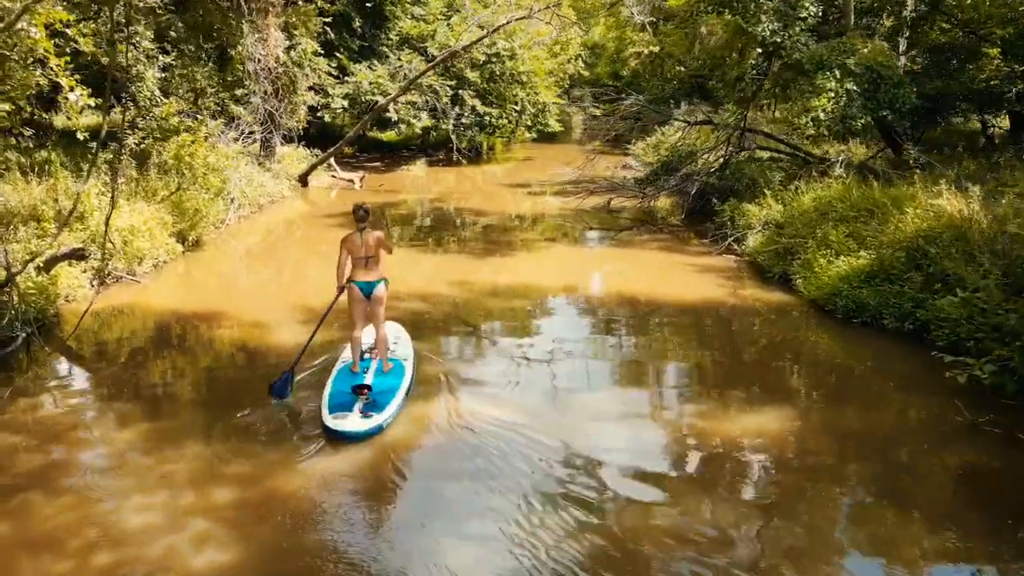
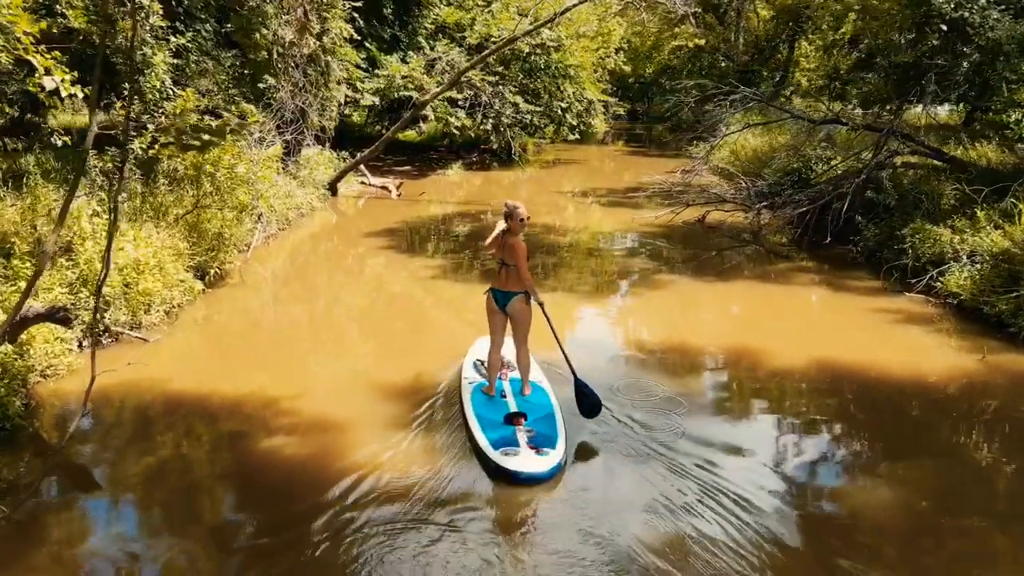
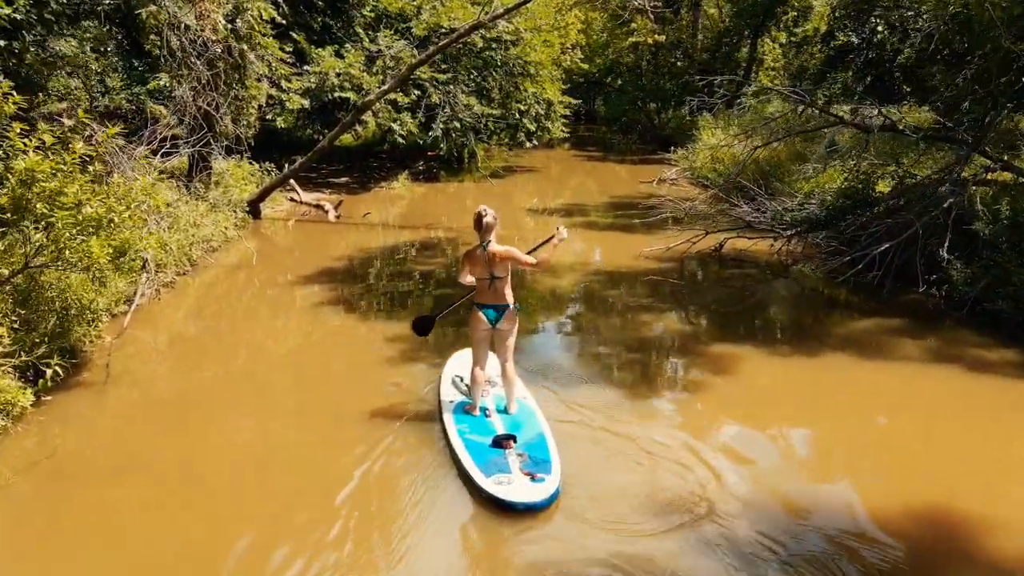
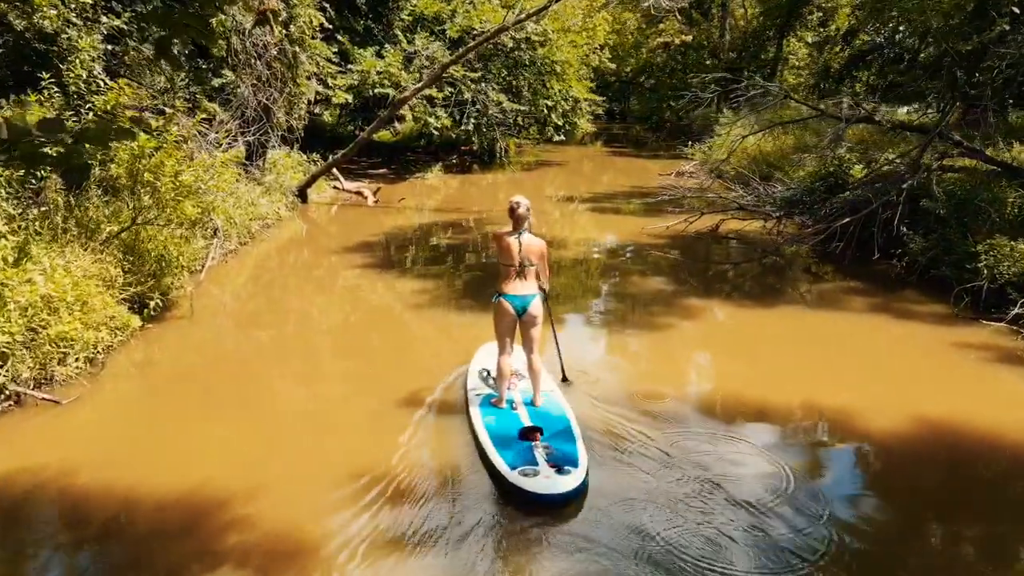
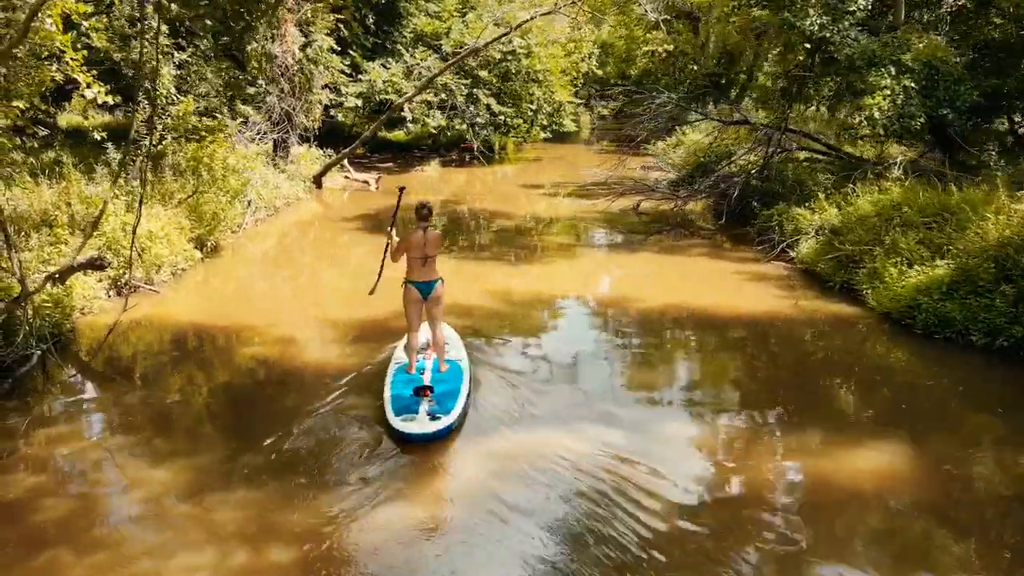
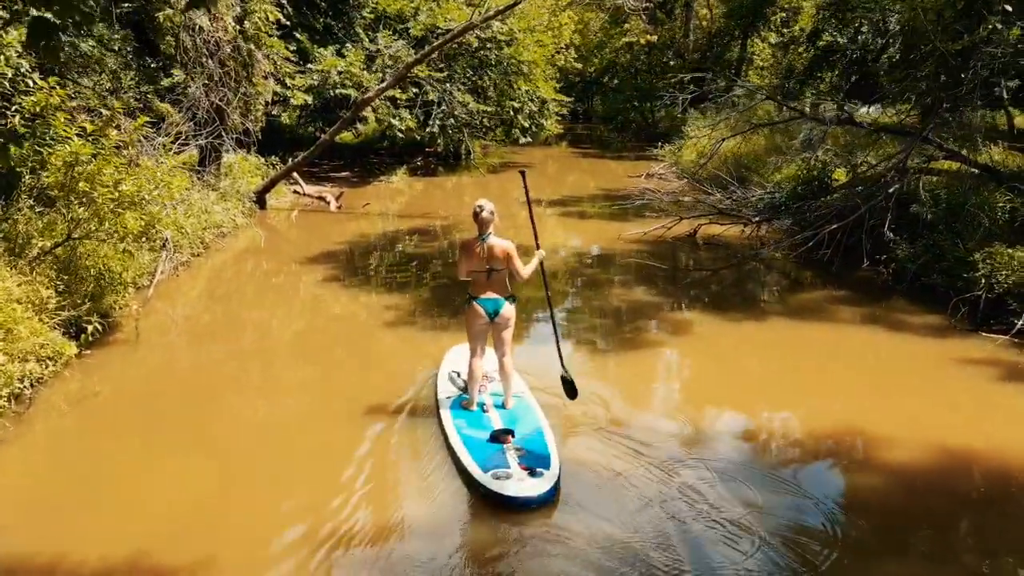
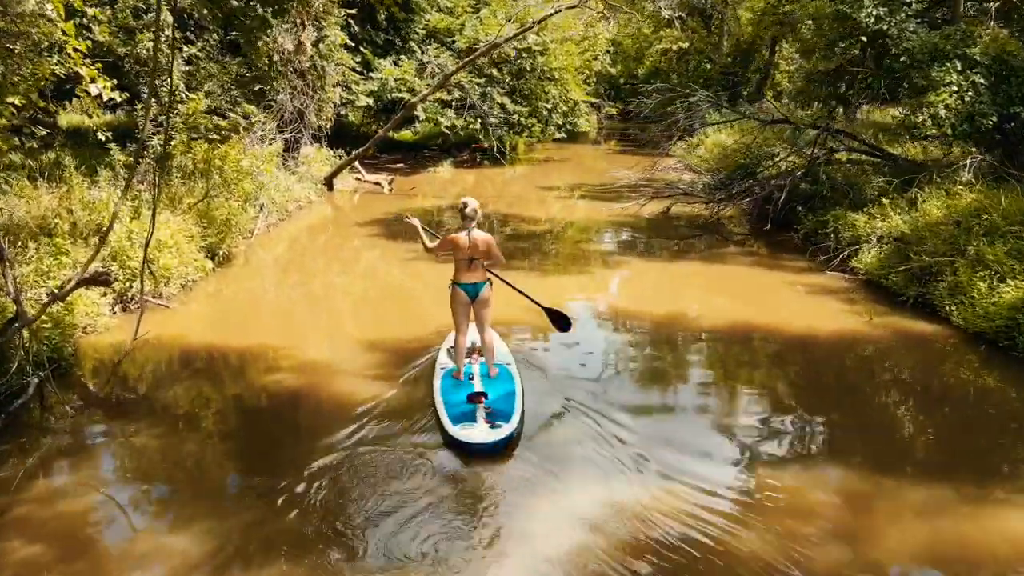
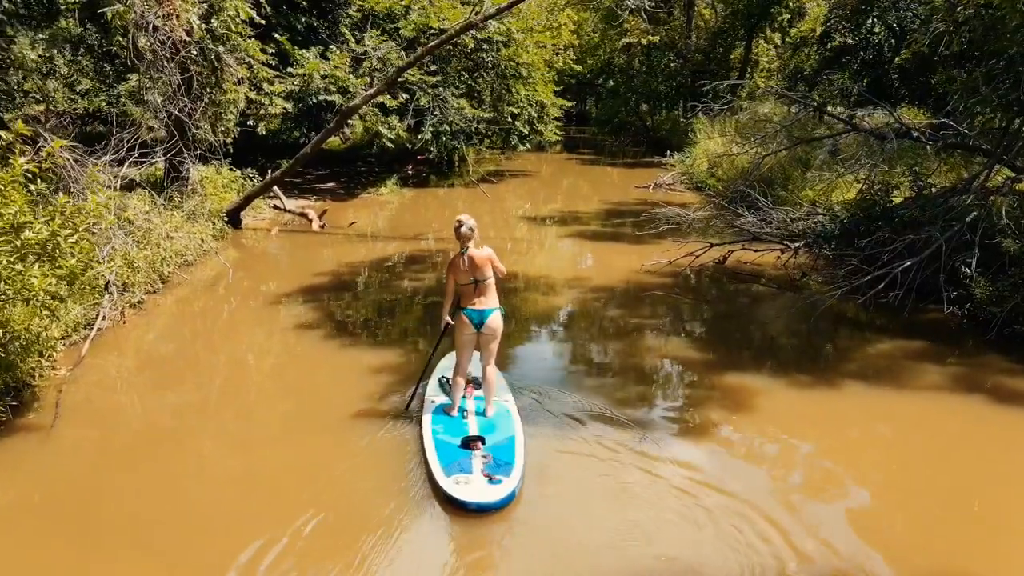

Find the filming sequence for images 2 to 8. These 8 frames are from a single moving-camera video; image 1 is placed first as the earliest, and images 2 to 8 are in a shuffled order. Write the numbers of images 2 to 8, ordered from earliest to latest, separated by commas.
5, 7, 2, 4, 6, 3, 8
